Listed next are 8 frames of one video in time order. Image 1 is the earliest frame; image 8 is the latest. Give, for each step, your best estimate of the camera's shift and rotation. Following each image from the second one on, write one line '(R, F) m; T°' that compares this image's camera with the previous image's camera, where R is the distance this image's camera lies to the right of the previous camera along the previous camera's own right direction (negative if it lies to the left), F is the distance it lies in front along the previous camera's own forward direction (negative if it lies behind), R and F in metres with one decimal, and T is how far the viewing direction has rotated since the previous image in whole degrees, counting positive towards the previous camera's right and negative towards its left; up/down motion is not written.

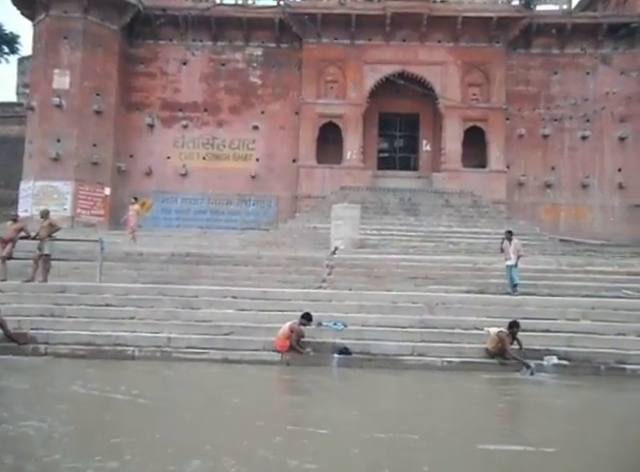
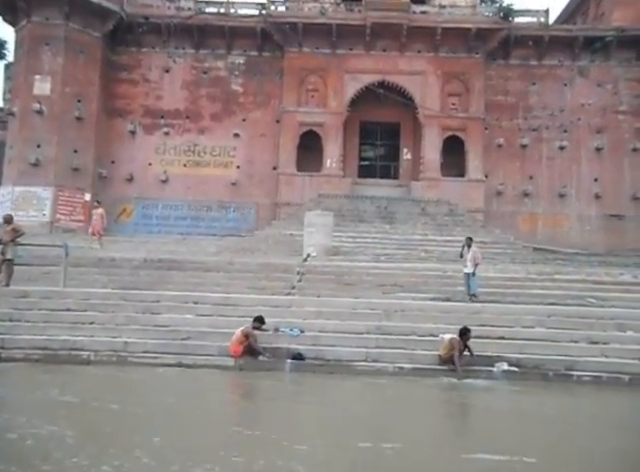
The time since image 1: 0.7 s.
(+0.4, -0.1) m; 0°
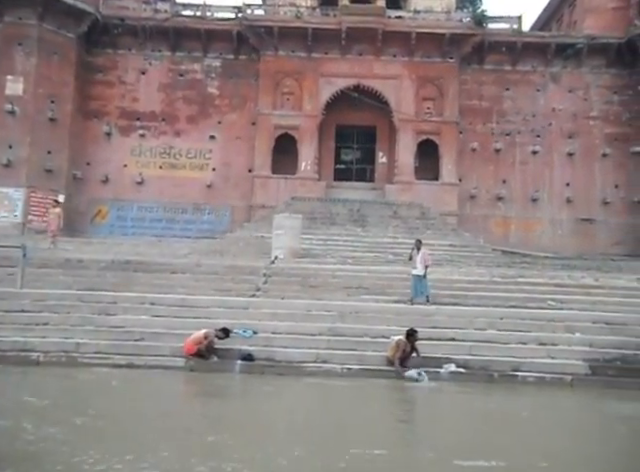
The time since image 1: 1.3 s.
(+0.4, -0.1) m; +1°
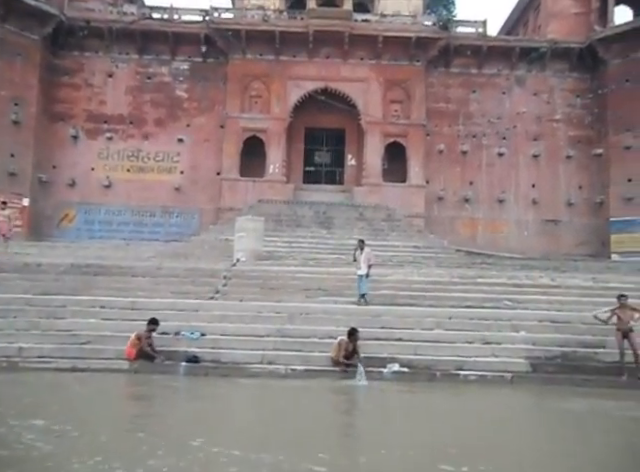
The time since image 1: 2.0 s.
(+0.4, -0.1) m; +2°
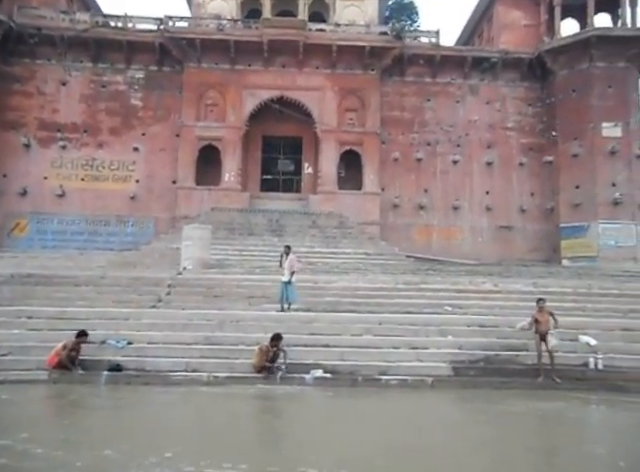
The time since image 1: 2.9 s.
(+0.6, -0.1) m; +2°
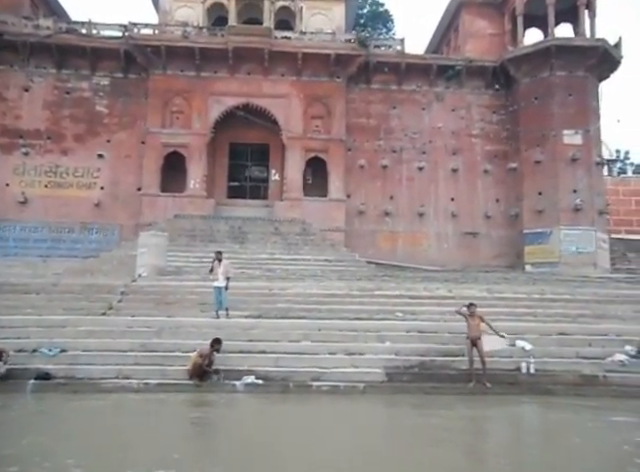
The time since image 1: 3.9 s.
(+0.6, 0.0) m; +1°
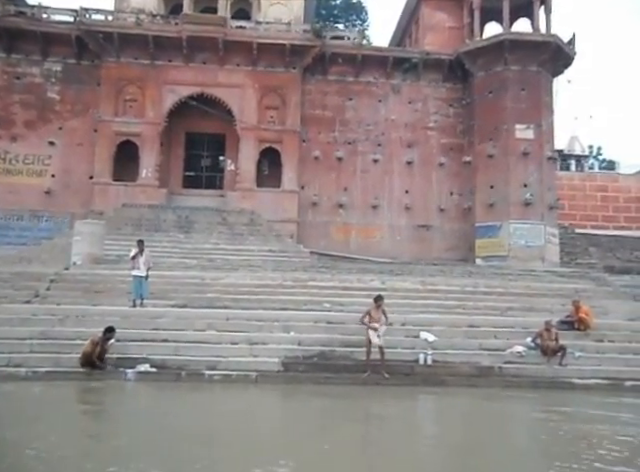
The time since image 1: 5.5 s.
(+1.1, 0.0) m; +1°
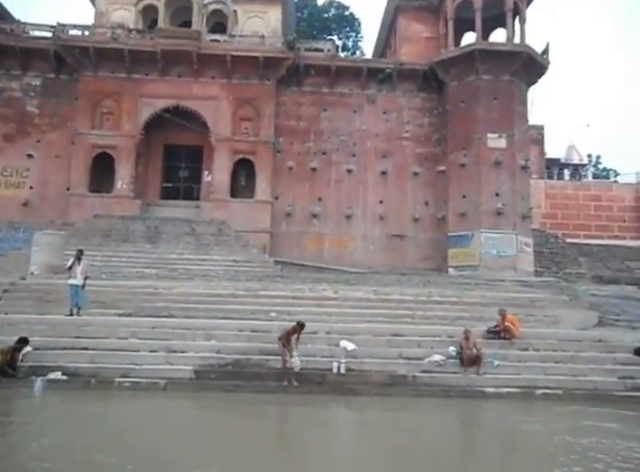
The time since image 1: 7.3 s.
(+1.2, -0.1) m; -2°
